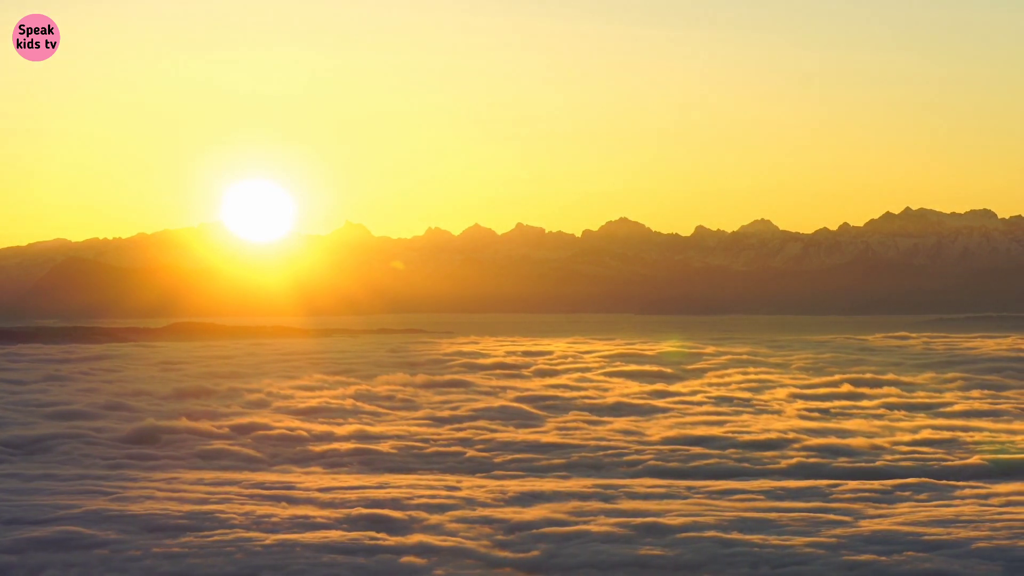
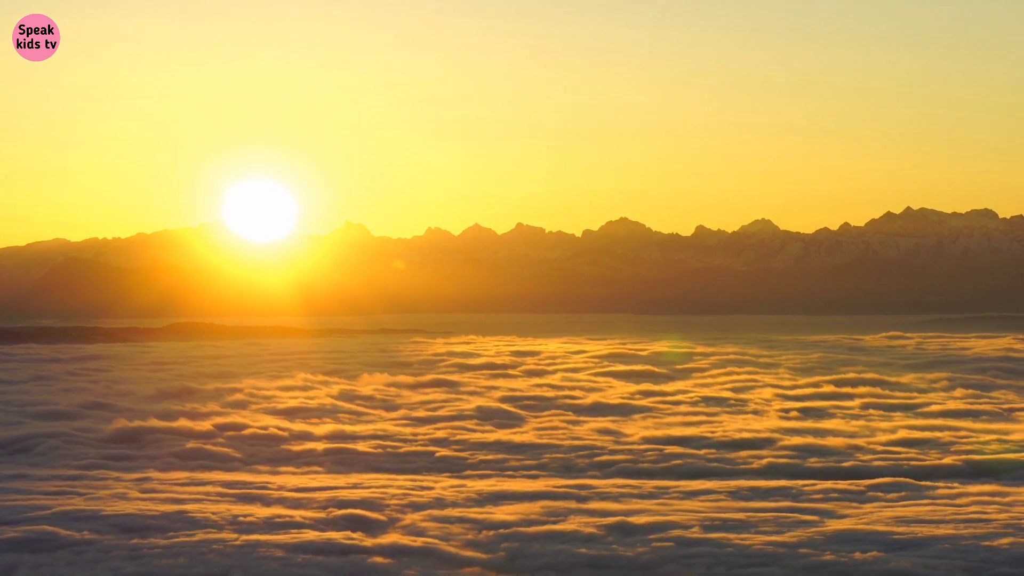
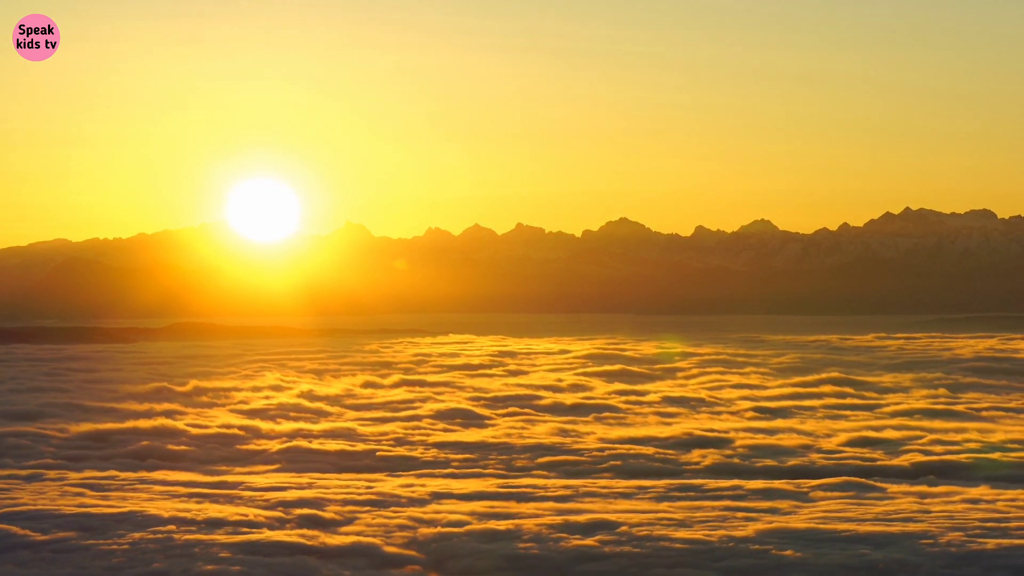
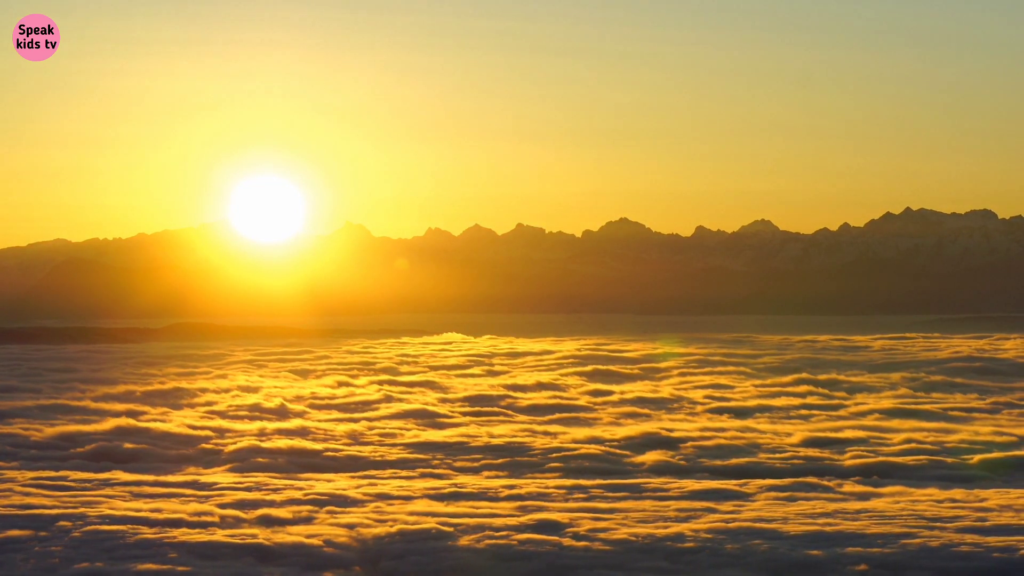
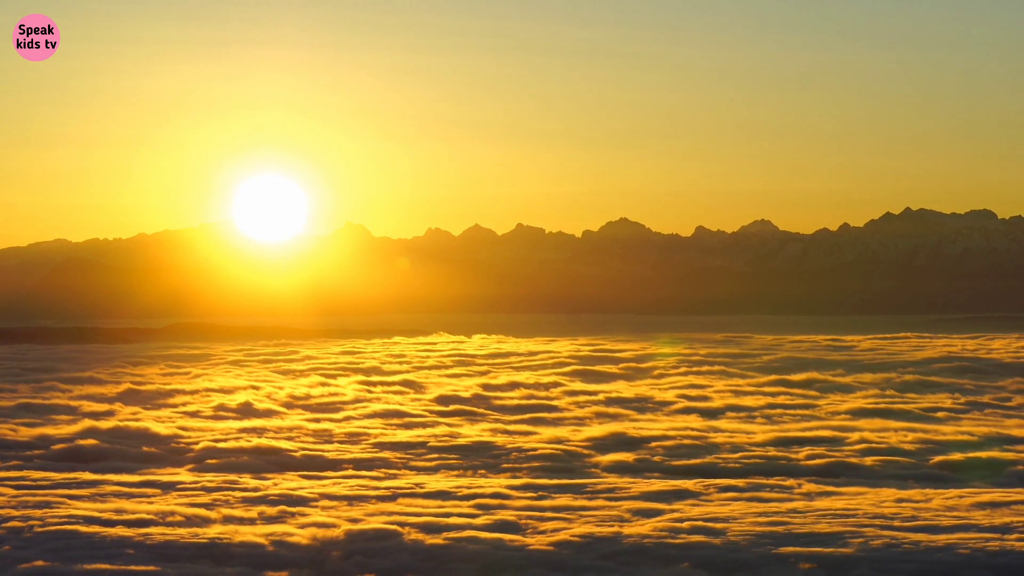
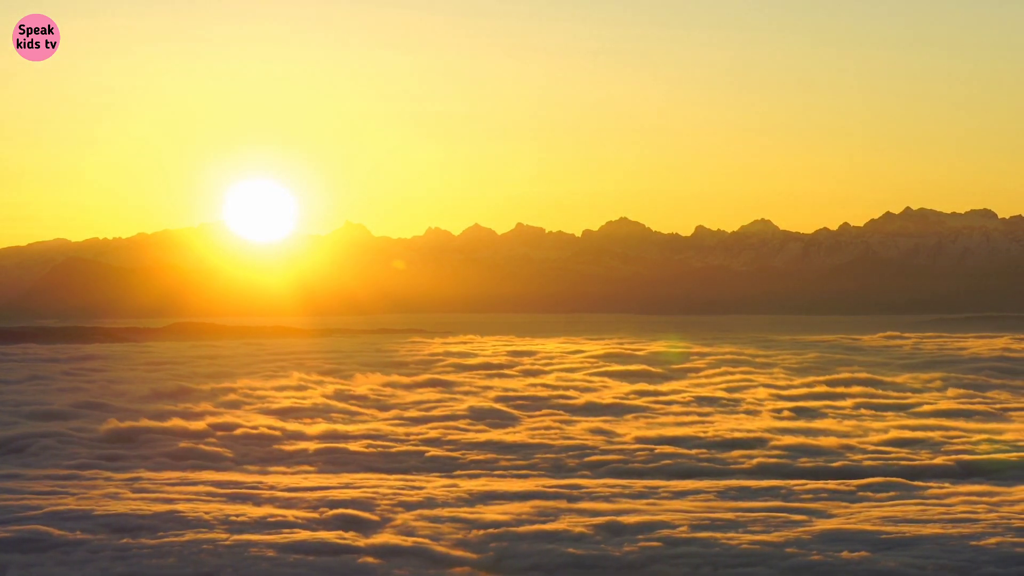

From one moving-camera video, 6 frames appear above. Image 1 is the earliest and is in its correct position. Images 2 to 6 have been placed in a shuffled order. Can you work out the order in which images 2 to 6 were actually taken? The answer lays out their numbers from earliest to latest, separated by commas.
2, 6, 3, 4, 5
